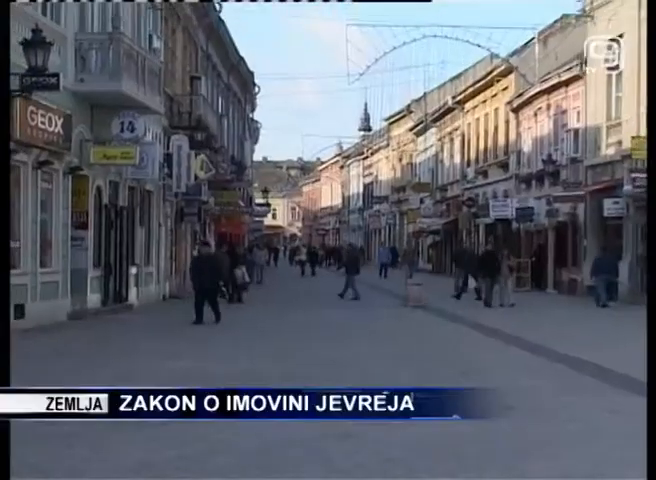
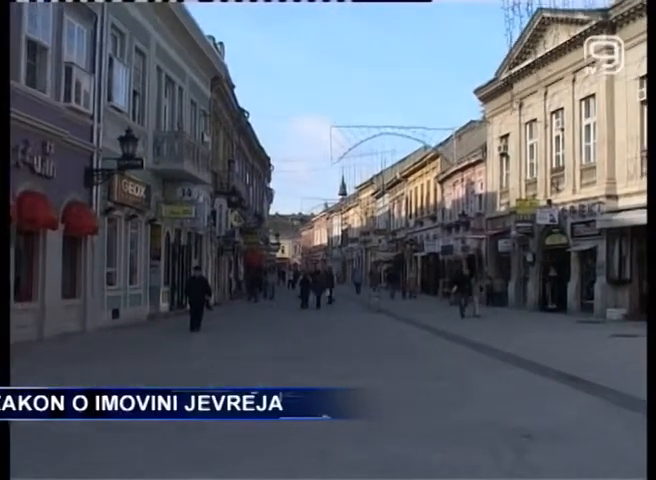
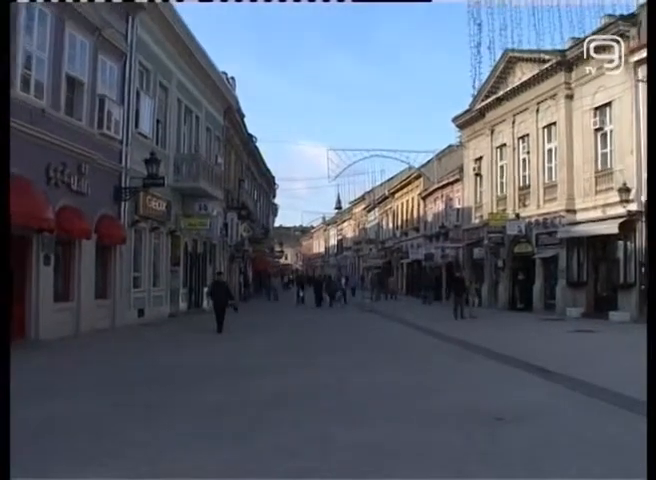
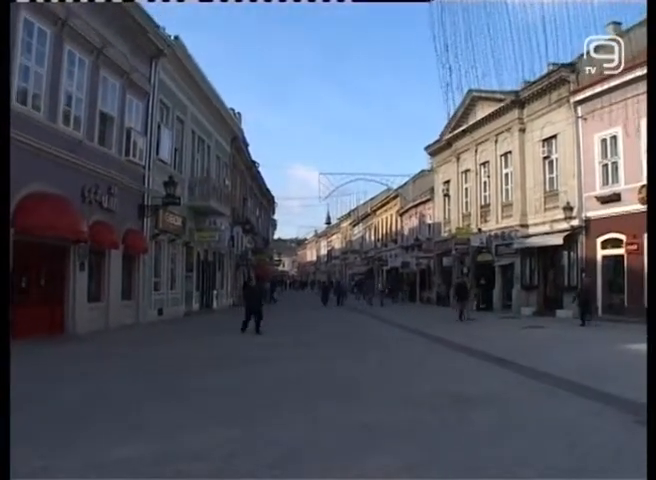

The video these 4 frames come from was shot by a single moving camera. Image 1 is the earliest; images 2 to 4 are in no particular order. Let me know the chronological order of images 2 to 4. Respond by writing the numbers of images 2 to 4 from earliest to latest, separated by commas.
2, 3, 4
